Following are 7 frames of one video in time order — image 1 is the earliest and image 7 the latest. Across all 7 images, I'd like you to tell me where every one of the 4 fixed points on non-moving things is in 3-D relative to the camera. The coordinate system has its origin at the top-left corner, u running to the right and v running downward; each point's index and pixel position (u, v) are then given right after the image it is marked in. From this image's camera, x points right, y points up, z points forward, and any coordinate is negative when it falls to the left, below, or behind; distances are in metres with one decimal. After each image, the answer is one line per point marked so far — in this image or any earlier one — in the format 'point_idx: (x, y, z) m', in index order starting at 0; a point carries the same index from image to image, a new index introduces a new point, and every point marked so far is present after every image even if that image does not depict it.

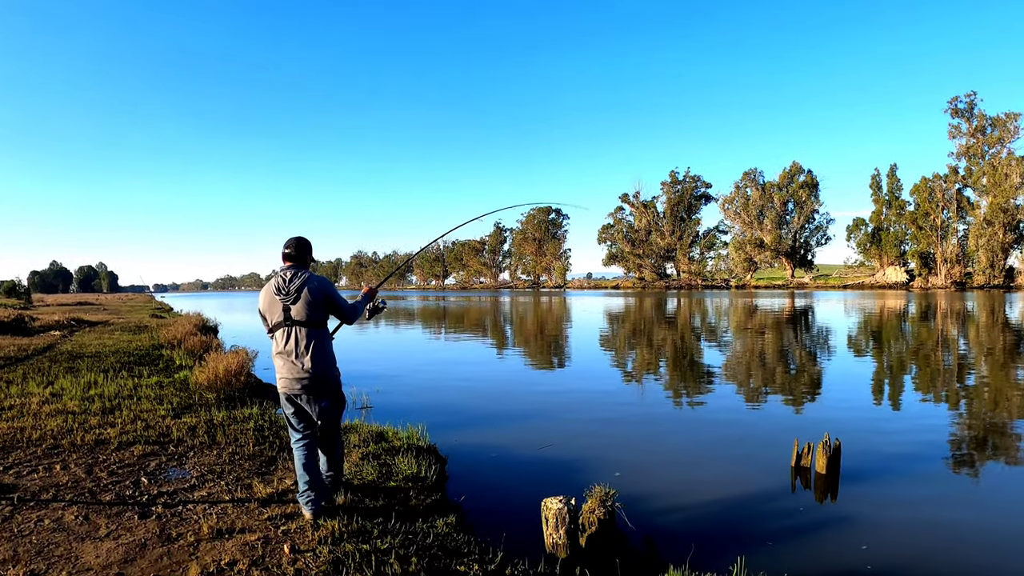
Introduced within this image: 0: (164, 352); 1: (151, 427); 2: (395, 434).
0: (-8.2, -1.5, +13.2) m
1: (-3.4, -1.3, +5.3) m
2: (-1.1, -1.4, +5.5) m
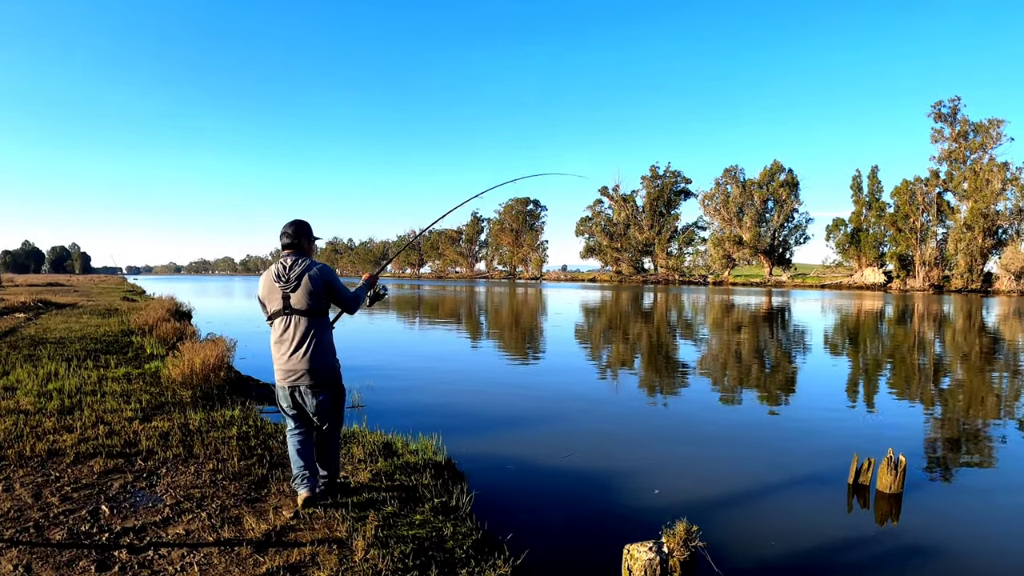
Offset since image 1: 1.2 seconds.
0: (-8.2, -1.1, +12.2) m
1: (-3.2, -1.2, +4.5) m
2: (-0.9, -1.3, +4.8) m
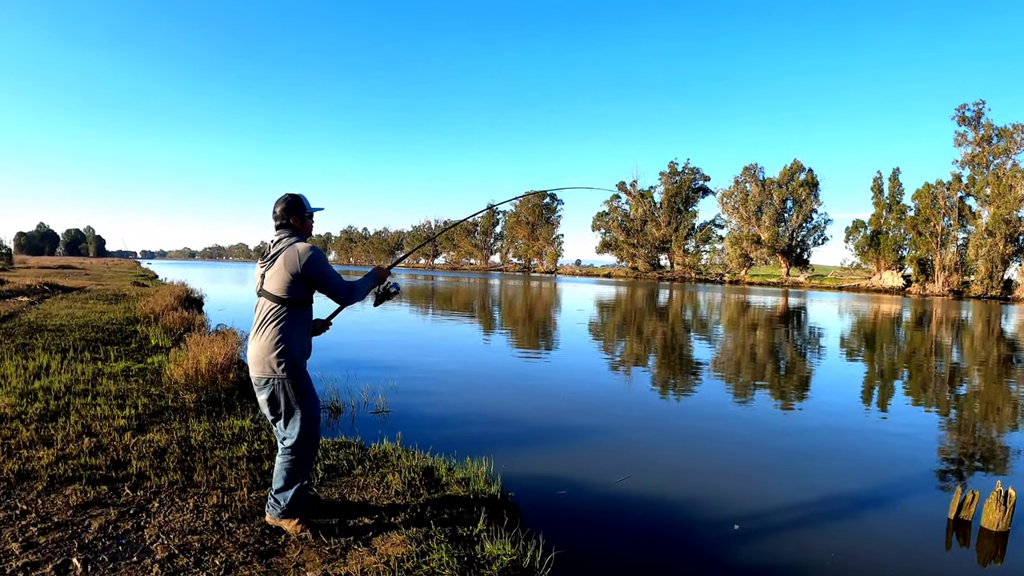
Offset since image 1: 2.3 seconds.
0: (-7.7, -0.8, +11.5) m
1: (-2.8, -1.1, +3.8) m
2: (-0.5, -1.3, +4.1) m
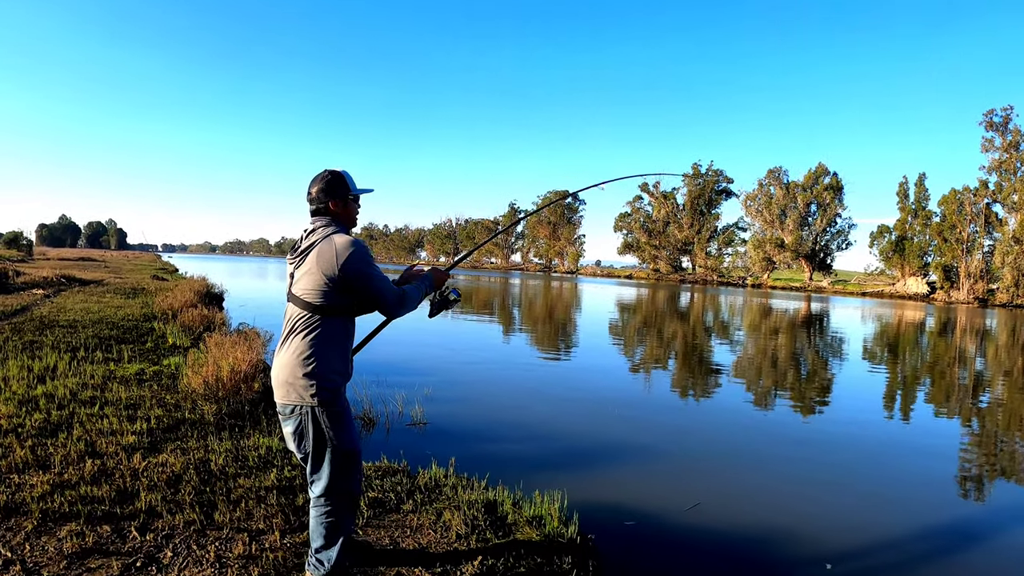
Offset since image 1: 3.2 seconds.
0: (-7.1, -0.7, +11.1) m
1: (-2.3, -1.1, +3.2) m
2: (0.0, -1.3, +3.5) m
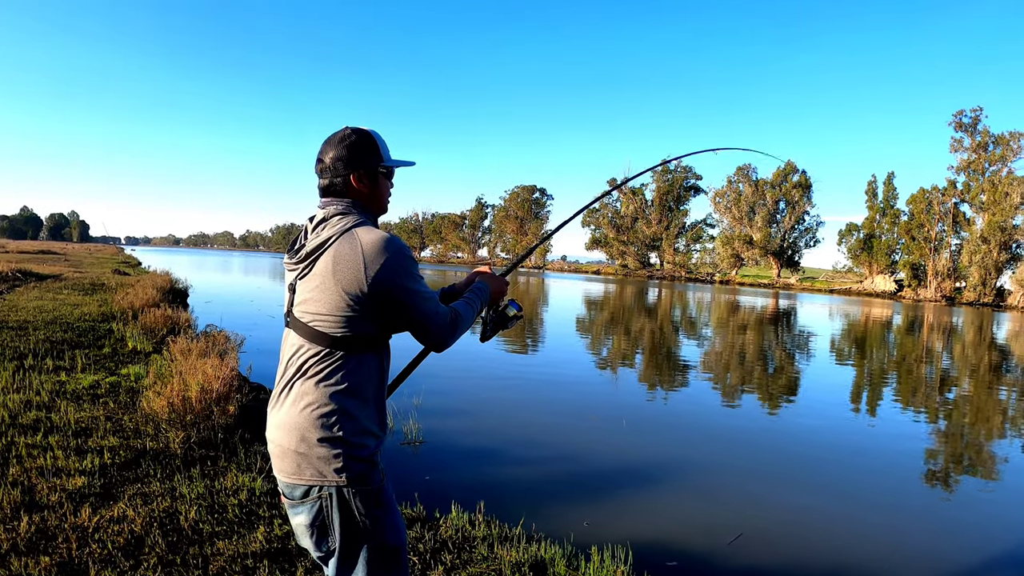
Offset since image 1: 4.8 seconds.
0: (-7.2, -0.7, +10.1) m
1: (-2.1, -1.1, +2.5) m
2: (+0.2, -1.4, +2.8) m
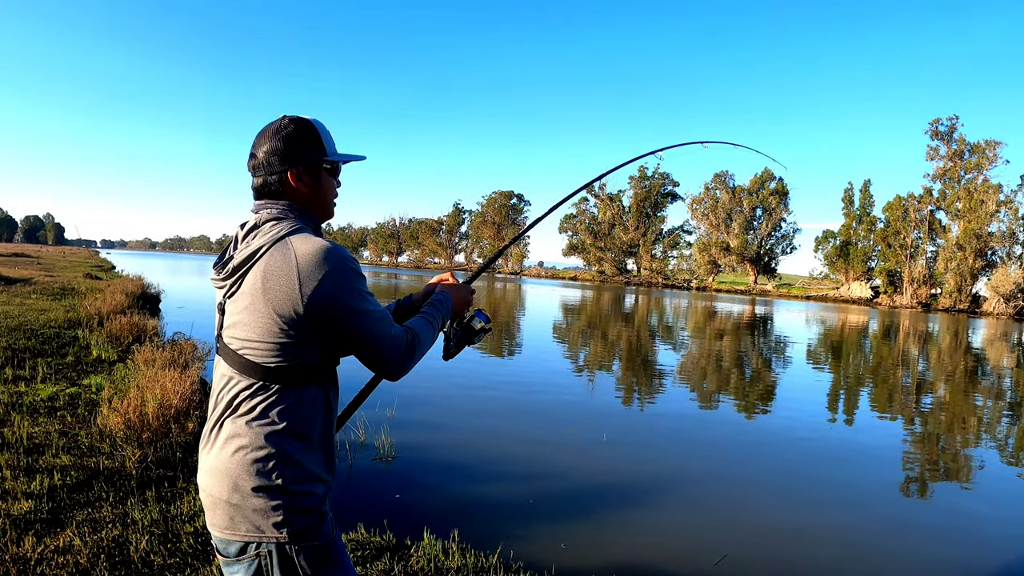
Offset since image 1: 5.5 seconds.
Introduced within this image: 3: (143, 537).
0: (-7.5, -0.8, +9.8) m
1: (-2.2, -1.2, +2.3) m
2: (+0.1, -1.4, +2.7) m
3: (-1.8, -1.2, +2.8) m
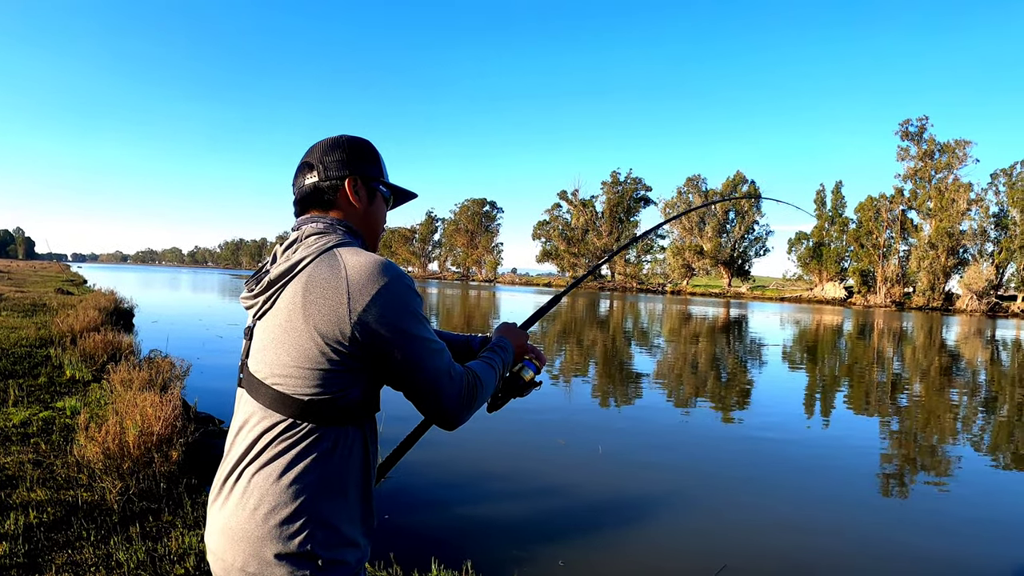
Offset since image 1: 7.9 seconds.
0: (-7.6, -1.1, +9.4) m
1: (-2.1, -1.3, +2.1) m
2: (+0.2, -1.5, +2.5) m
3: (-1.8, -1.3, +2.6) m
